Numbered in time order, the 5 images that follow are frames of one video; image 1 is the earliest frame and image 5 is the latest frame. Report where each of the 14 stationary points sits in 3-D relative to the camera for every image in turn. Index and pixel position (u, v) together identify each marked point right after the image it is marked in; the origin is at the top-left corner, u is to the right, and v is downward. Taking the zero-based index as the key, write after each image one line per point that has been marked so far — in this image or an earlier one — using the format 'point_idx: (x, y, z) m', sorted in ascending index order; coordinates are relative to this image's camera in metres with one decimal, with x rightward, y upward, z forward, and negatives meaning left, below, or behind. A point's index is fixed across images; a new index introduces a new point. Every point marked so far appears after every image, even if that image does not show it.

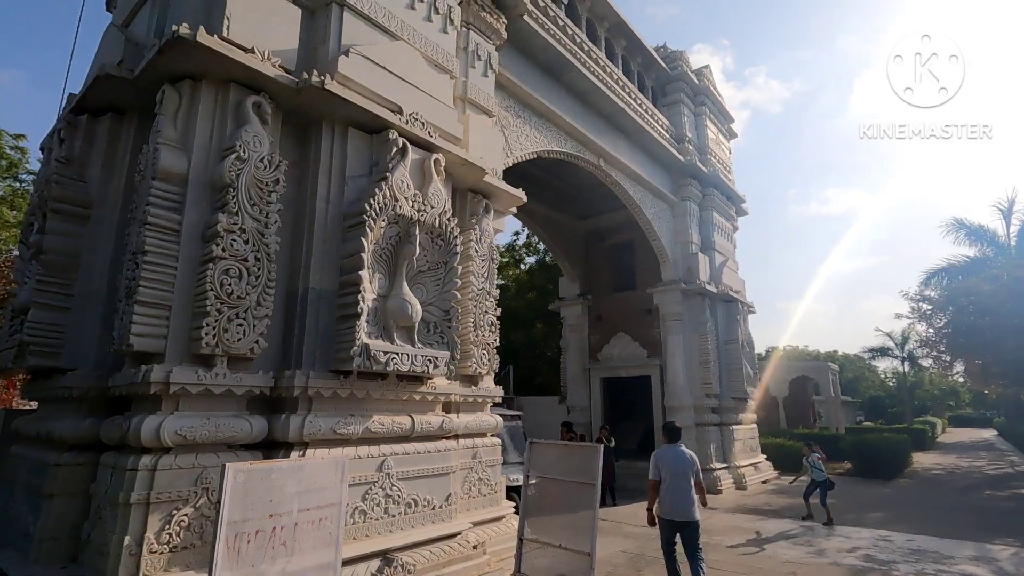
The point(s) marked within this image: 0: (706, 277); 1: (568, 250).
0: (+4.3, +0.2, +11.8) m
1: (+1.4, +0.9, +13.2) m
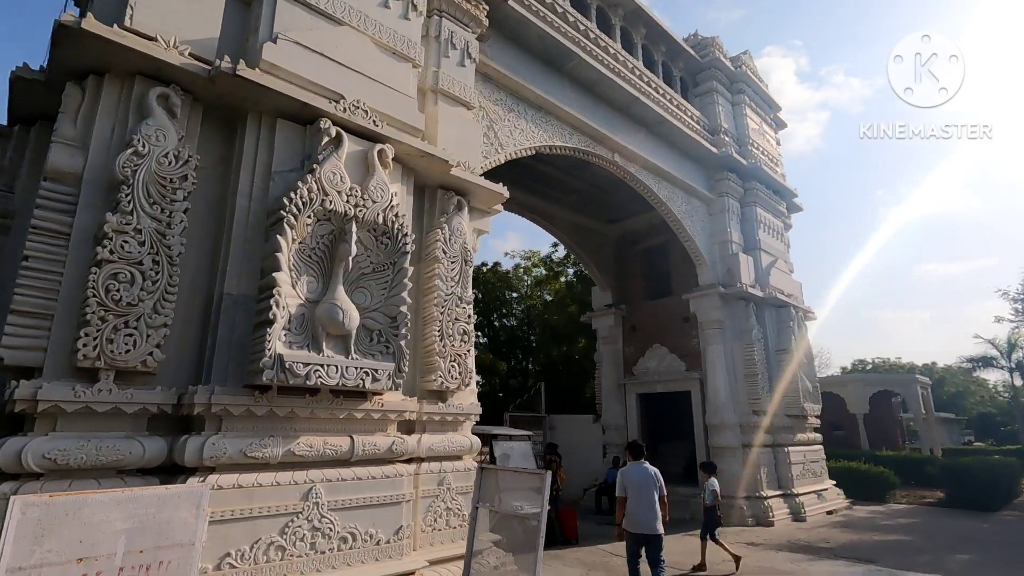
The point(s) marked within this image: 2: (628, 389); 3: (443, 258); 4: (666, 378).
0: (+4.7, +0.2, +10.6) m
1: (+2.0, +0.7, +12.3) m
2: (+2.5, -2.2, +11.5) m
3: (-0.7, +0.3, +5.3) m
4: (+3.1, -1.8, +10.9) m
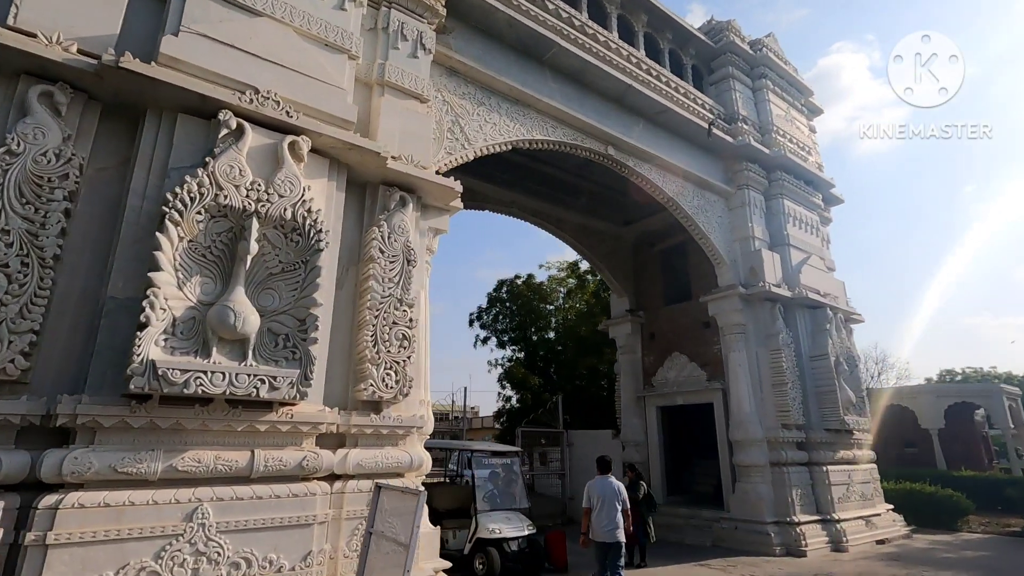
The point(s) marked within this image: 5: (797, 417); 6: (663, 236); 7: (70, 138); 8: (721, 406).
0: (+4.7, +0.2, +9.6) m
1: (+2.2, +0.6, +11.6) m
2: (+2.7, -2.2, +10.6) m
3: (-1.2, +0.3, +5.0) m
4: (+3.2, -1.9, +10.0) m
5: (+4.7, -2.1, +8.8) m
6: (+3.2, +1.1, +11.3) m
7: (-3.1, +1.1, +3.8) m
8: (+3.7, -2.1, +9.4) m
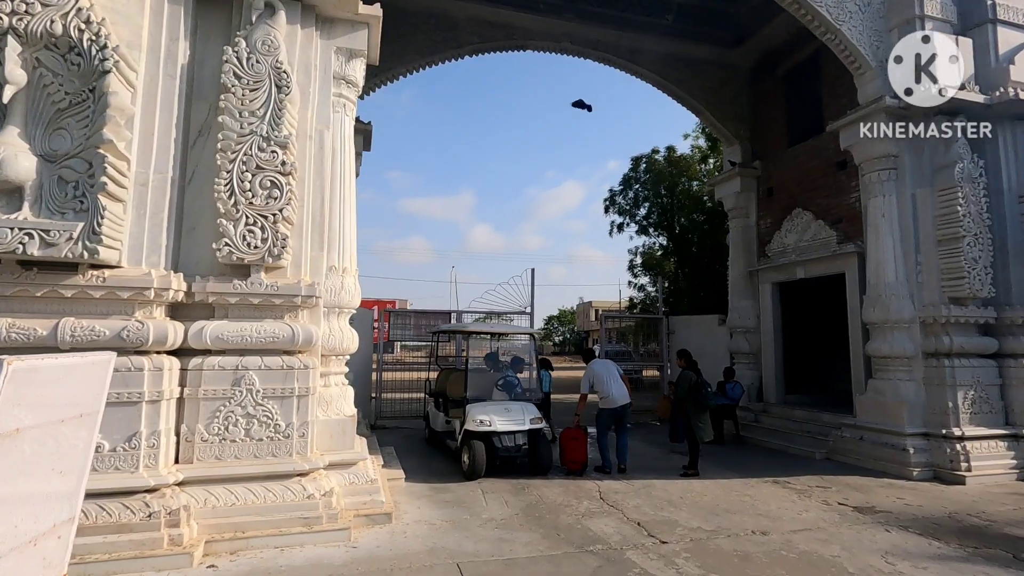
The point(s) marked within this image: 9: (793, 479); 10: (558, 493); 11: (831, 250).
0: (+5.2, +2.4, +6.2) m
1: (+3.4, +3.1, +8.8) m
2: (+3.8, +0.2, +8.2) m
3: (-2.0, +1.5, +3.9) m
4: (+4.0, +0.4, +7.3) m
5: (+5.1, 0.0, +5.8) m
6: (+4.2, +3.6, +8.1) m
7: (-4.2, +1.9, +3.3) m
8: (+4.3, +0.1, +6.7) m
9: (+2.8, -1.9, +5.4) m
10: (+0.4, -1.8, +4.8) m
11: (+4.1, +0.5, +6.9) m
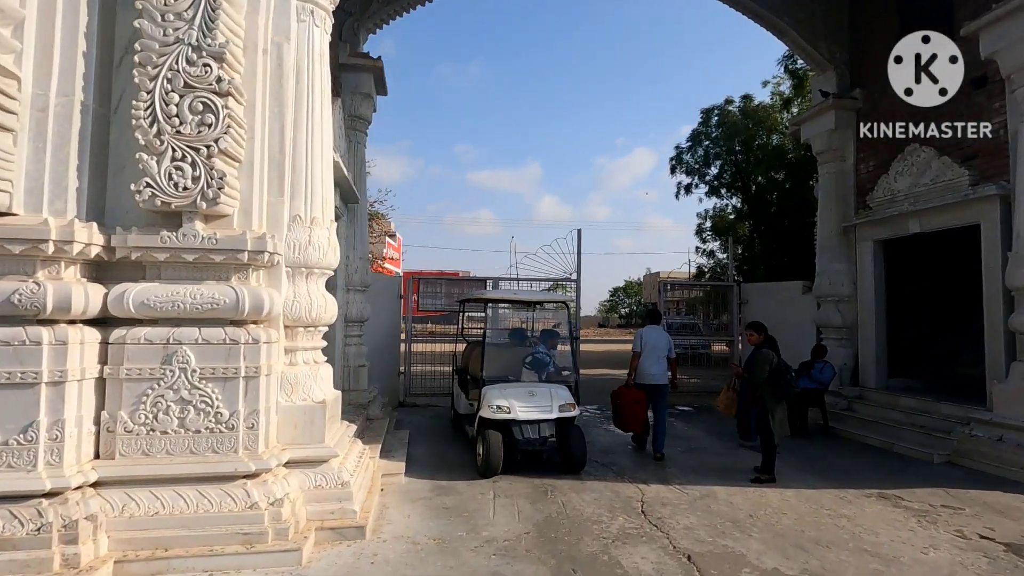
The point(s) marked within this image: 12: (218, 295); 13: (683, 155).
0: (+5.4, +2.8, +4.3) m
1: (+4.0, +3.6, +7.2) m
2: (+4.3, +0.7, +6.7) m
3: (-2.0, +1.7, +3.0) m
4: (+4.4, +0.9, +5.7) m
5: (+5.3, +0.4, +4.2) m
6: (+4.6, +4.1, +6.3) m
7: (-4.3, +2.2, +2.7) m
8: (+4.6, +0.6, +5.1) m
9: (+3.0, -1.6, +4.1) m
10: (+0.5, -1.5, +3.8) m
11: (+4.5, +0.9, +5.3) m
12: (-1.7, 0.0, +3.1) m
13: (+5.5, +4.3, +17.2) m
